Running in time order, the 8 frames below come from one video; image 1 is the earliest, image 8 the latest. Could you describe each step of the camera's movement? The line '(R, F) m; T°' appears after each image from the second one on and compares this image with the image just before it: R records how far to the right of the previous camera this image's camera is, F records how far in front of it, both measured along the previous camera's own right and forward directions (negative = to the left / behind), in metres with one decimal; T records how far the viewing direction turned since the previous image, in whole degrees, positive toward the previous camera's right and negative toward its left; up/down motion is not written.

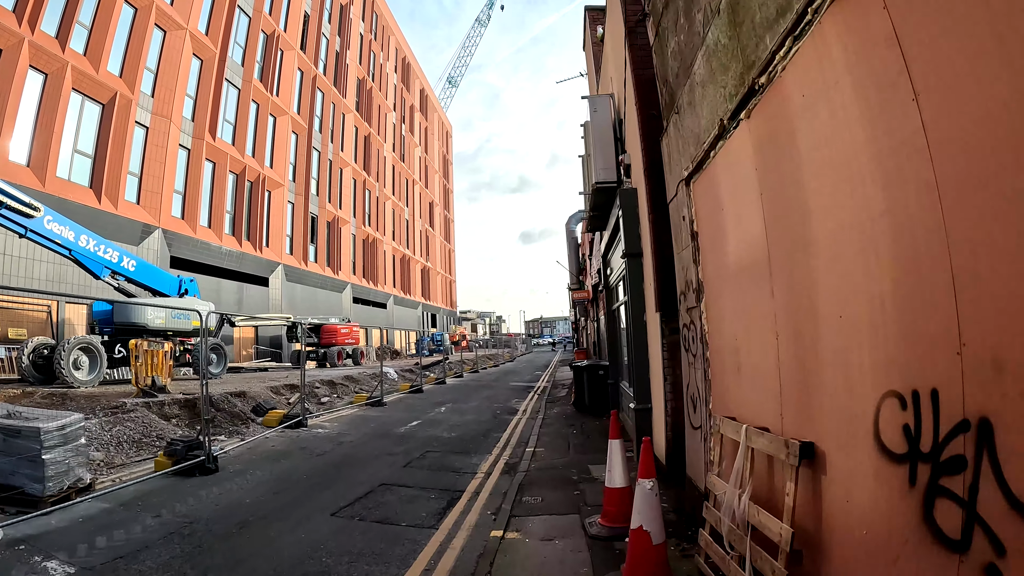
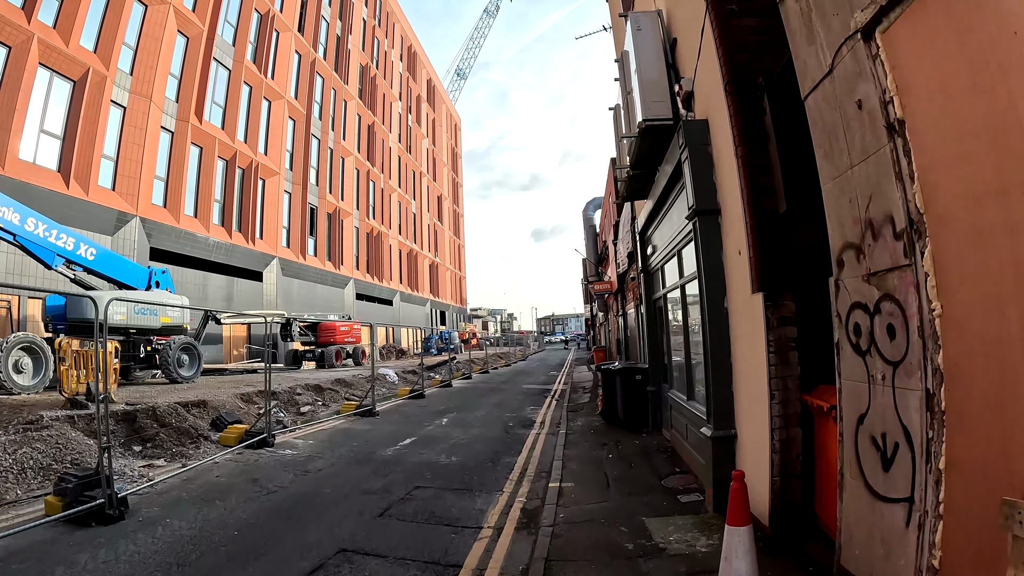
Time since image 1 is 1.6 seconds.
(-0.1, +2.0) m; -1°
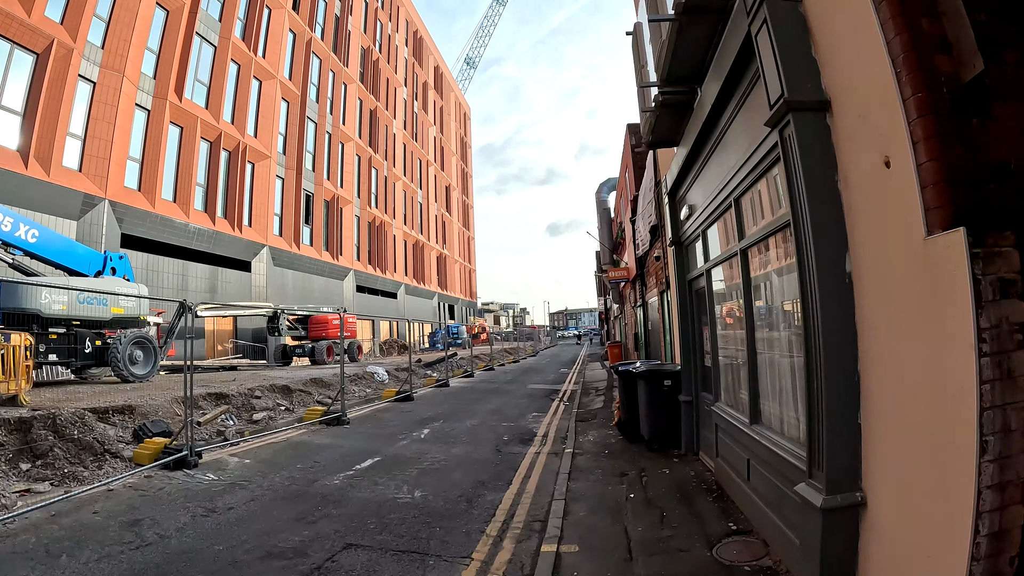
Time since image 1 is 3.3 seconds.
(+0.3, +1.8) m; -2°
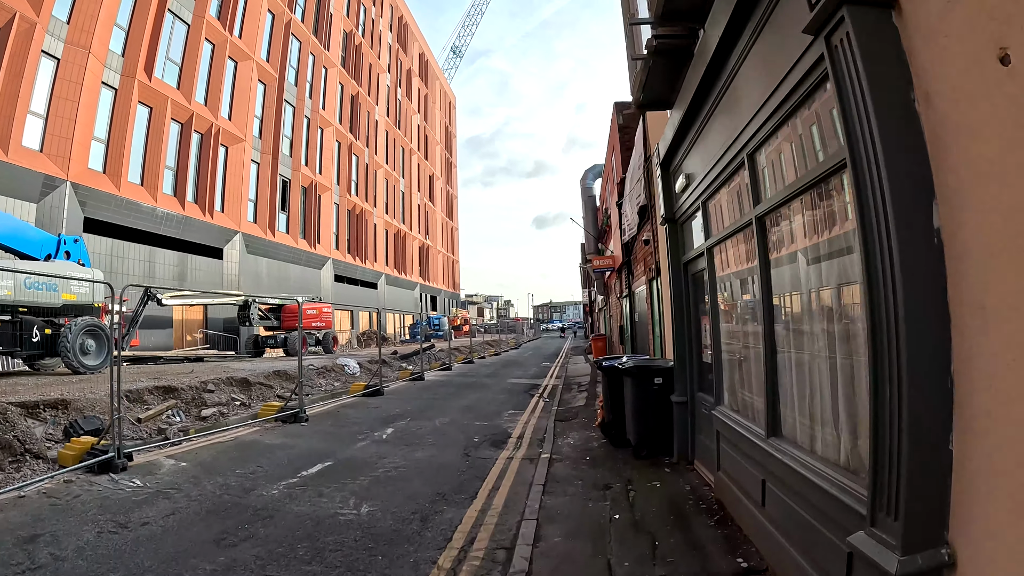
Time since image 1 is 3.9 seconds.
(+0.2, +0.7) m; +1°
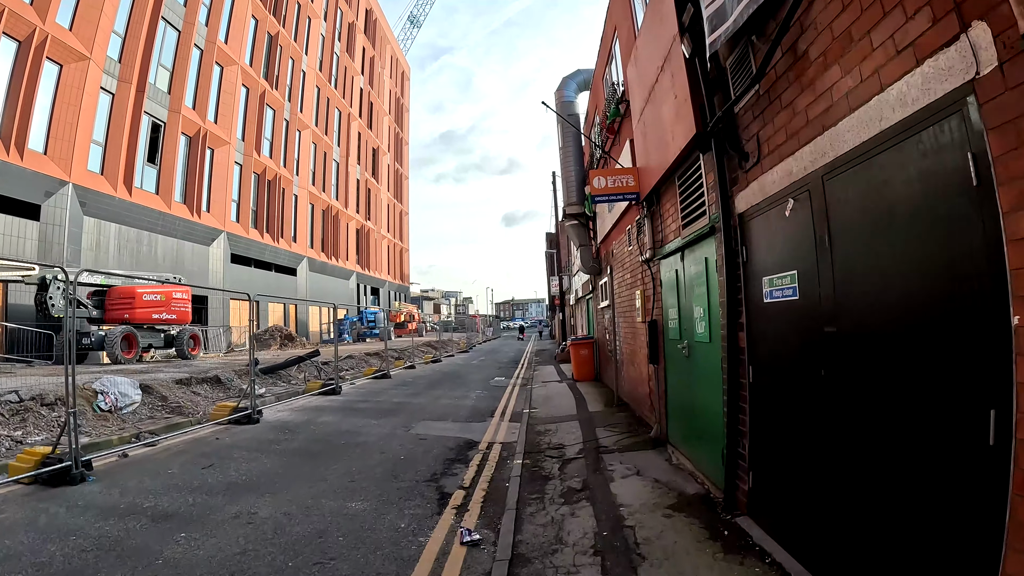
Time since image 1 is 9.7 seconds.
(-0.4, +0.1) m; +5°
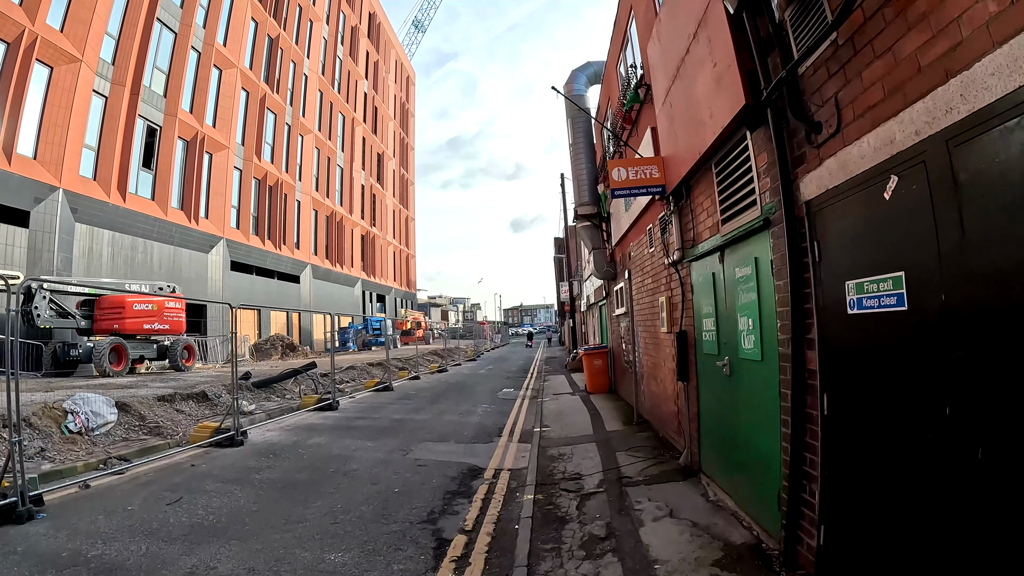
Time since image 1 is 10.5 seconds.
(0.0, +0.8) m; -1°
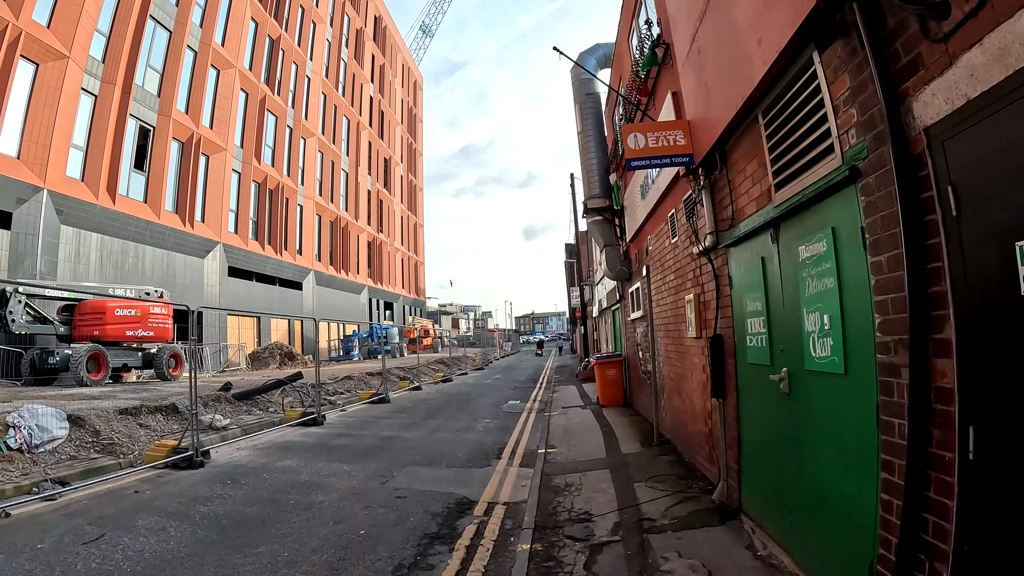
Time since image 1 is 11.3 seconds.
(+0.2, +1.0) m; -1°
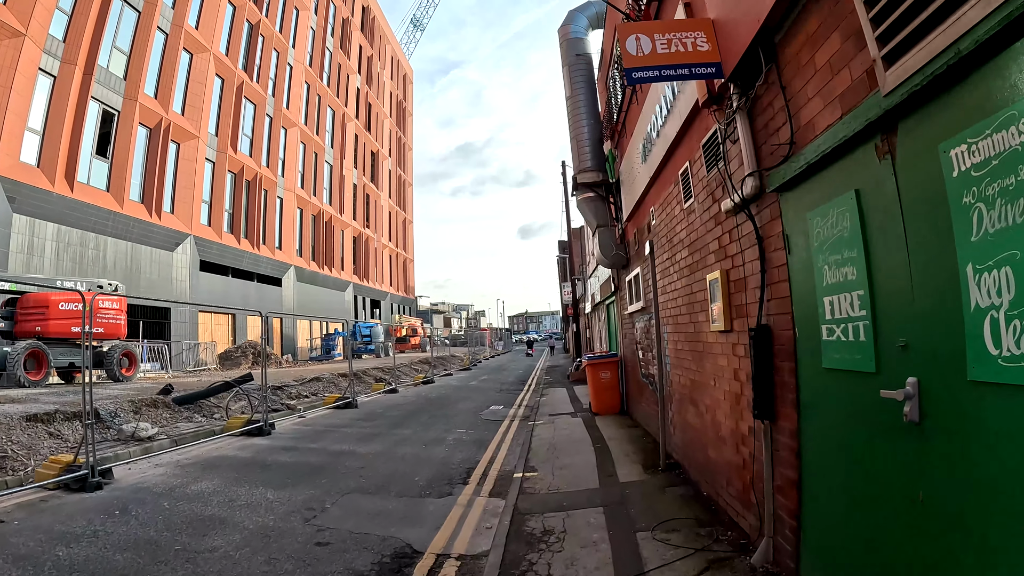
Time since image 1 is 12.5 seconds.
(+0.3, +1.4) m; +1°
